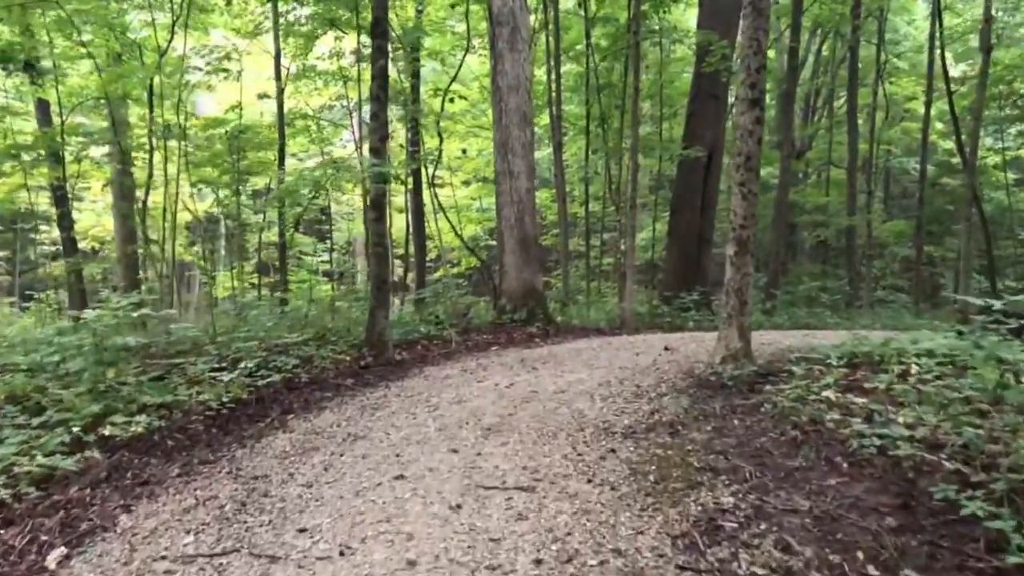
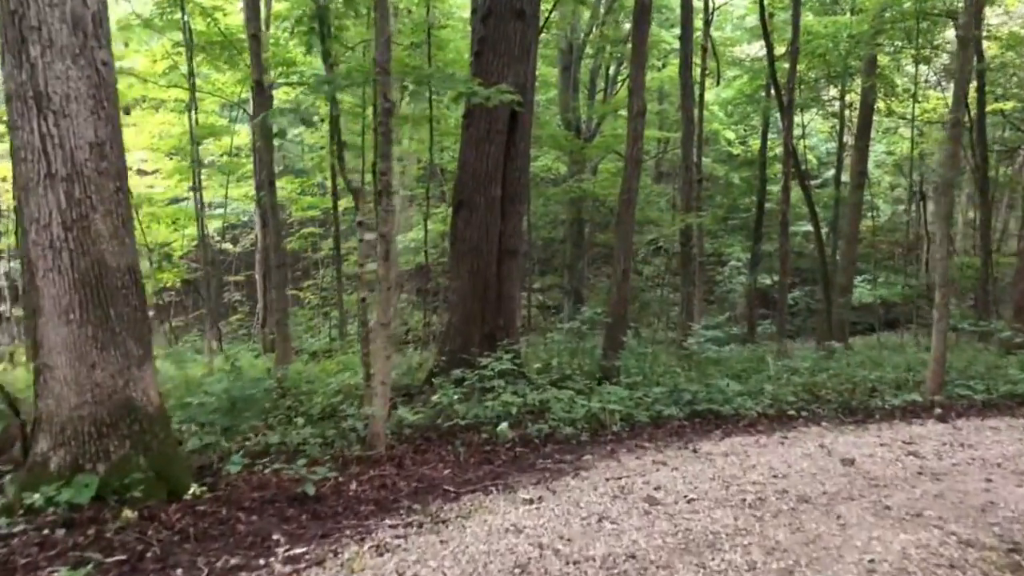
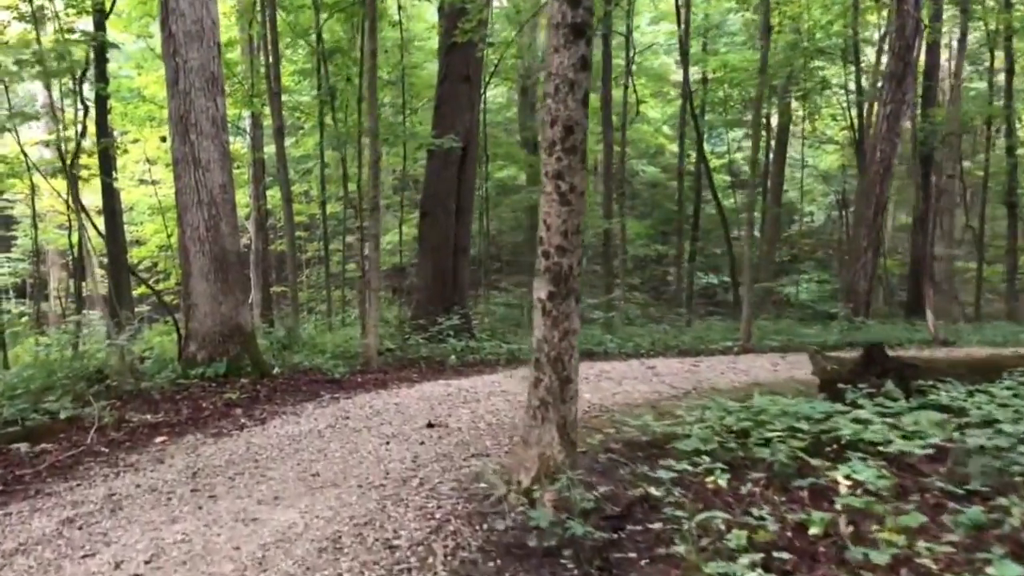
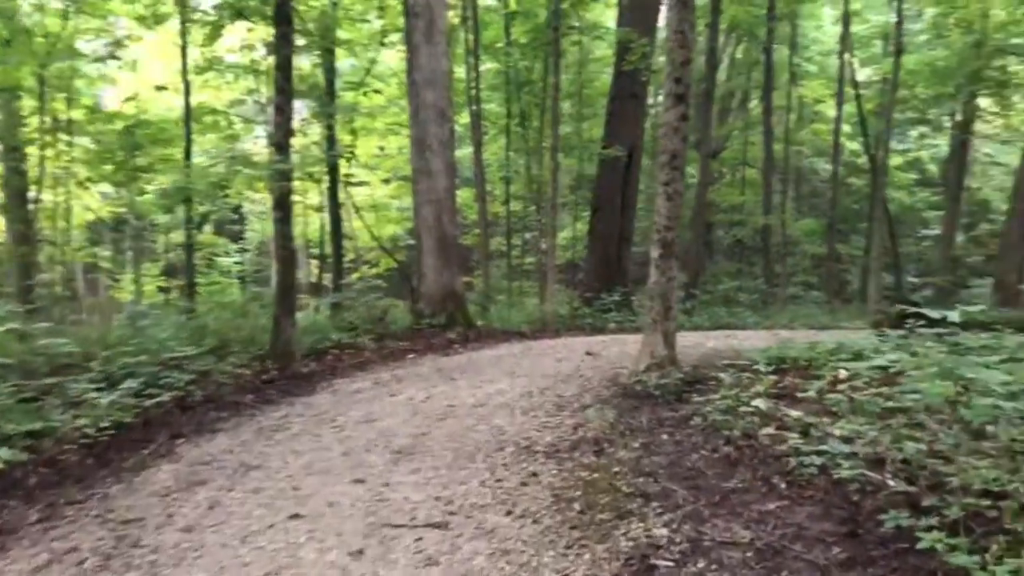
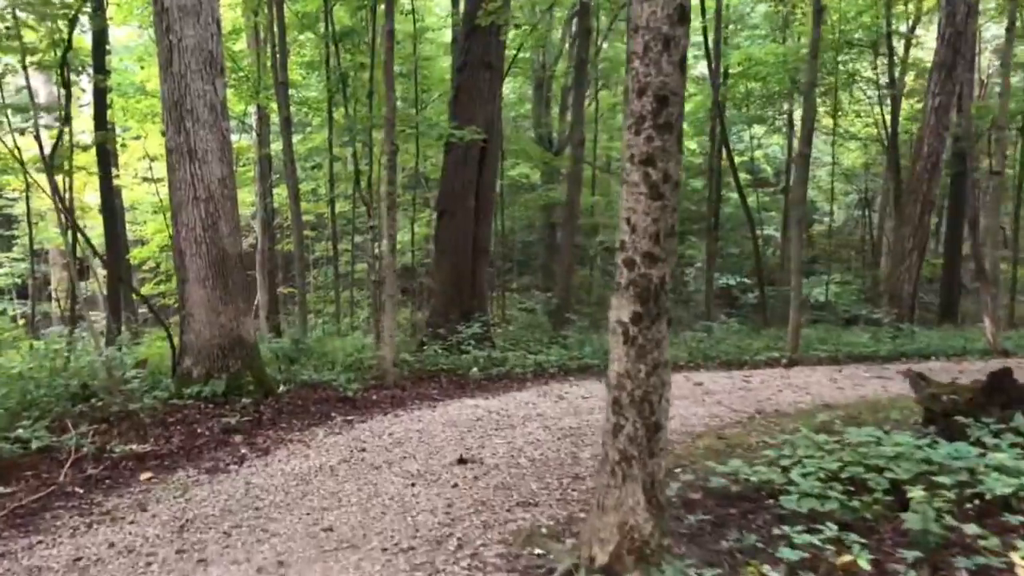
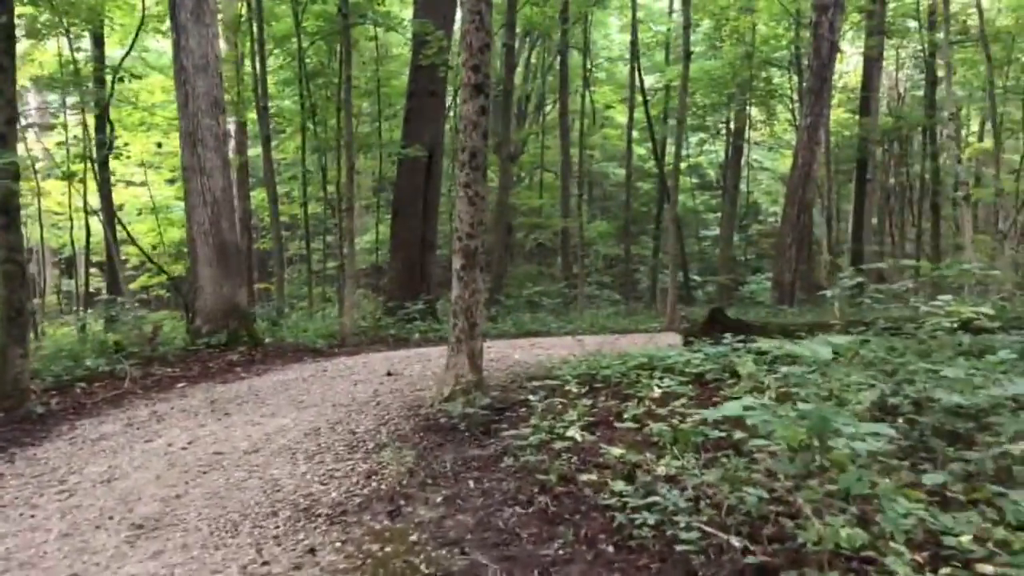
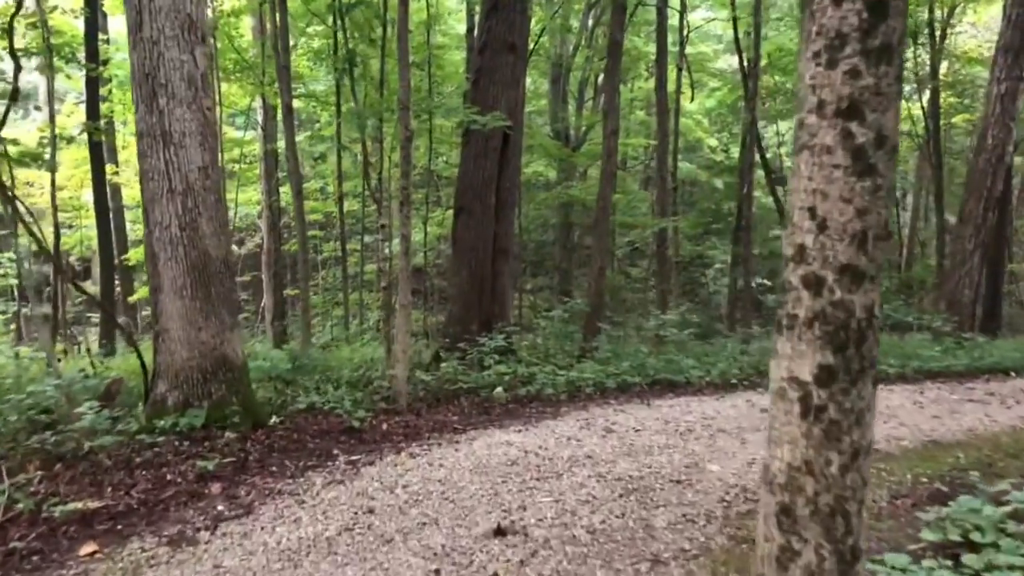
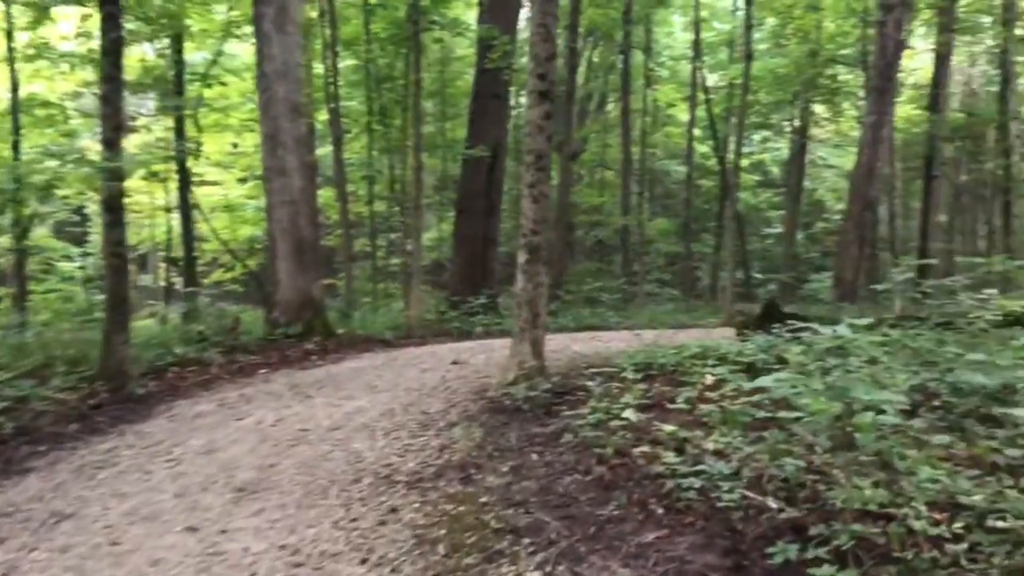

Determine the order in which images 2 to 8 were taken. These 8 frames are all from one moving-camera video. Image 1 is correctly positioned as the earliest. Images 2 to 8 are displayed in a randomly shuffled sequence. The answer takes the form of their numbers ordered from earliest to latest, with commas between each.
4, 8, 6, 3, 5, 7, 2
